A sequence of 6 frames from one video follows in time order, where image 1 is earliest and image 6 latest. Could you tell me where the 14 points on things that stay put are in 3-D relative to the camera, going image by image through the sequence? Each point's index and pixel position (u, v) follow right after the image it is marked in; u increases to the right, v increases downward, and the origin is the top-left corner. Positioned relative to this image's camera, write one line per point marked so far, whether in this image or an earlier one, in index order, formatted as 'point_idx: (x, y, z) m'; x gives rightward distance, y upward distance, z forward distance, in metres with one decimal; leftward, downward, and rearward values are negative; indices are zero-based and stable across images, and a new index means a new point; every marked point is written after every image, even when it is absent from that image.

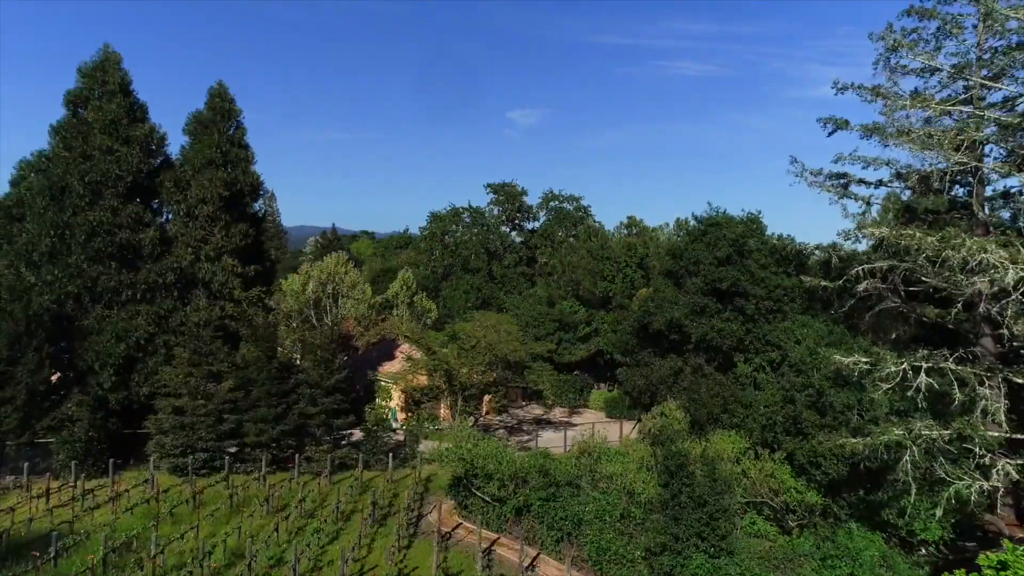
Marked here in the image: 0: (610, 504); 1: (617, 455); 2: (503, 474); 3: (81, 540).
0: (+2.6, -5.6, +15.3) m
1: (+3.1, -5.1, +17.9) m
2: (-0.2, -5.3, +17.2) m
3: (-10.2, -5.9, +14.0) m
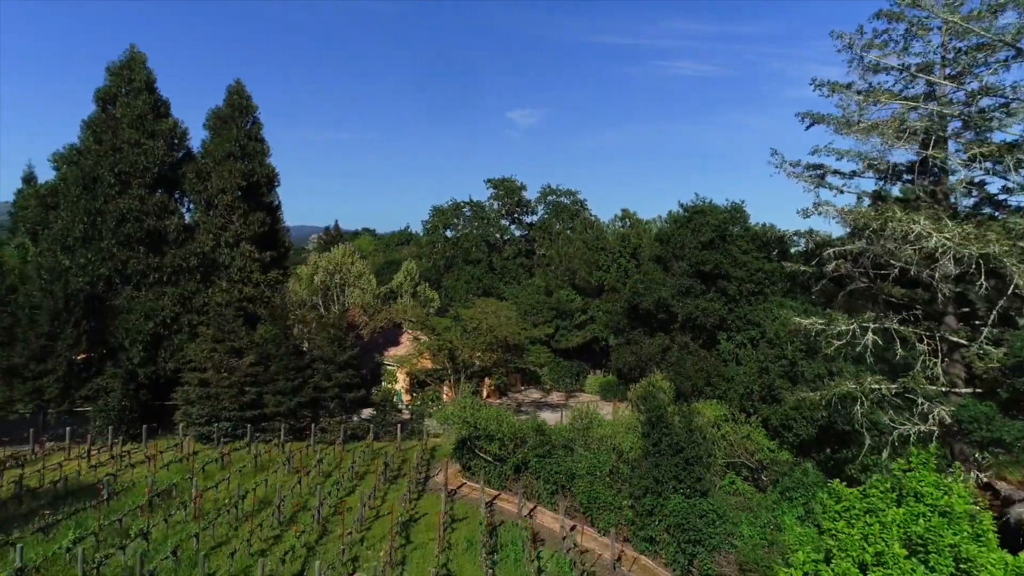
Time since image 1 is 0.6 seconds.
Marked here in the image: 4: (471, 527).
0: (+2.6, -5.0, +17.0) m
1: (+3.1, -4.4, +19.6) m
2: (-0.2, -4.6, +18.9) m
3: (-10.2, -5.3, +15.7) m
4: (-1.1, -6.4, +16.0) m
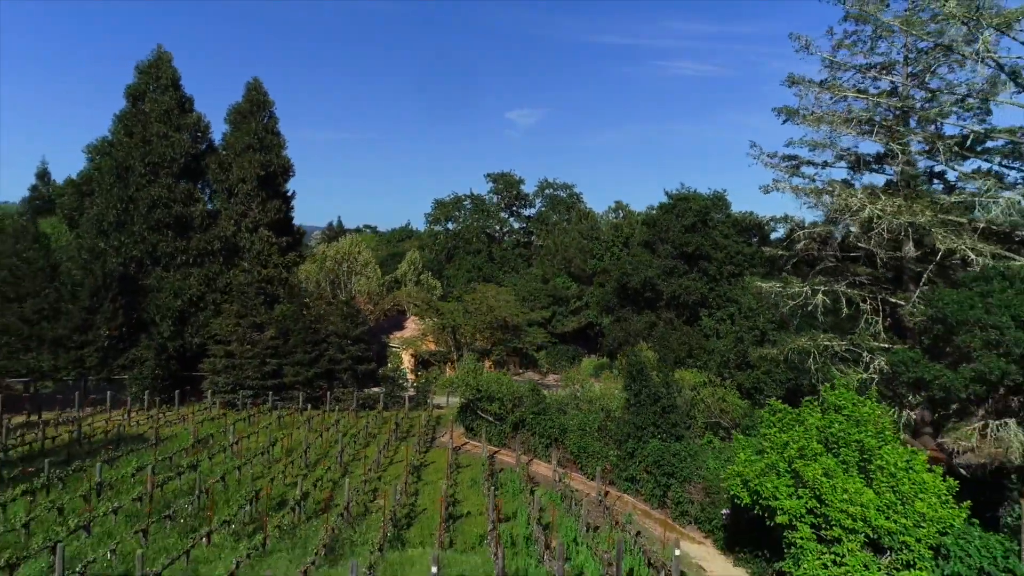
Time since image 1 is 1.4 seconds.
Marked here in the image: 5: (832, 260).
0: (+2.5, -4.1, +19.1) m
1: (+3.1, -3.6, +21.7) m
2: (-0.3, -3.8, +21.0) m
3: (-10.2, -4.5, +17.8) m
4: (-1.2, -5.6, +18.1) m
5: (+9.9, +0.5, +17.8) m
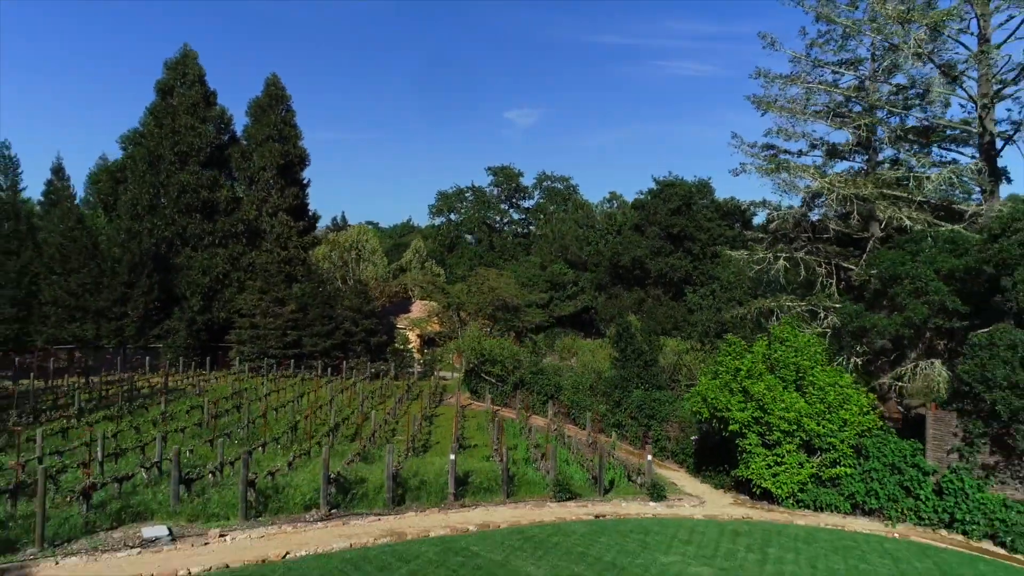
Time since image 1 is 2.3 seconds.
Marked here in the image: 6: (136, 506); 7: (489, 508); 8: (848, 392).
0: (+2.5, -3.1, +21.4) m
1: (+3.1, -2.6, +24.0) m
2: (-0.3, -2.7, +23.3) m
3: (-10.2, -3.5, +20.0) m
4: (-1.1, -4.6, +20.3) m
5: (+9.9, +1.5, +20.1) m
6: (-5.8, -3.3, +9.2) m
7: (-0.4, -4.0, +10.7) m
8: (+6.9, -2.1, +12.2) m
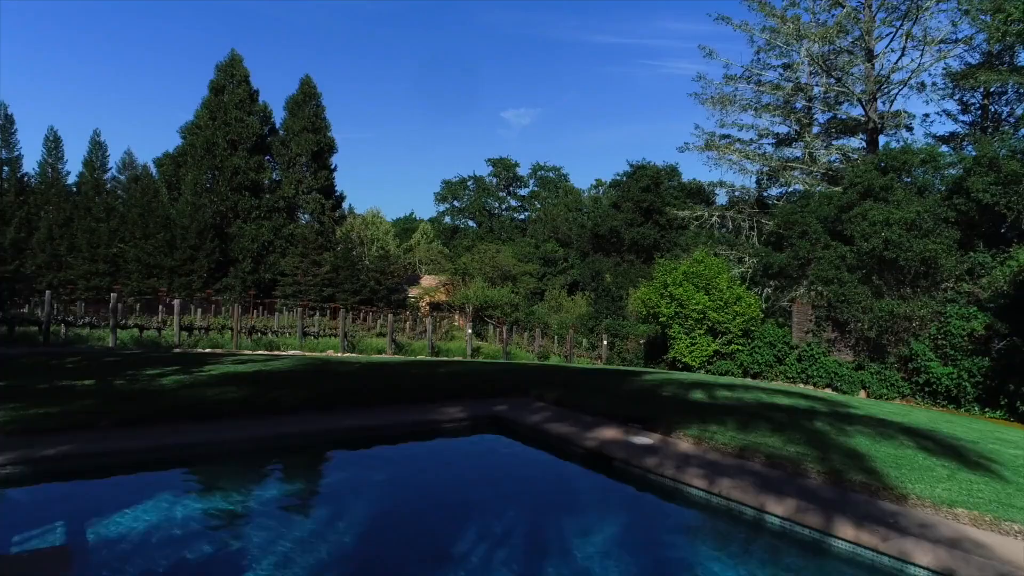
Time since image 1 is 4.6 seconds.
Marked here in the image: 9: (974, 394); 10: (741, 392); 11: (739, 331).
0: (+2.4, -1.2, +26.9) m
1: (+3.0, -0.6, +29.5) m
2: (-0.4, -0.8, +28.8) m
3: (-10.3, -1.5, +25.5) m
4: (-1.2, -2.6, +25.9) m
5: (+9.8, +3.5, +25.7) m
6: (-5.8, -1.3, +14.7) m
7: (-0.5, -2.0, +16.3) m
8: (+6.8, -0.1, +17.8) m
9: (+10.9, -2.5, +14.0) m
10: (+3.0, -1.4, +7.9) m
11: (+6.7, -1.3, +17.7) m
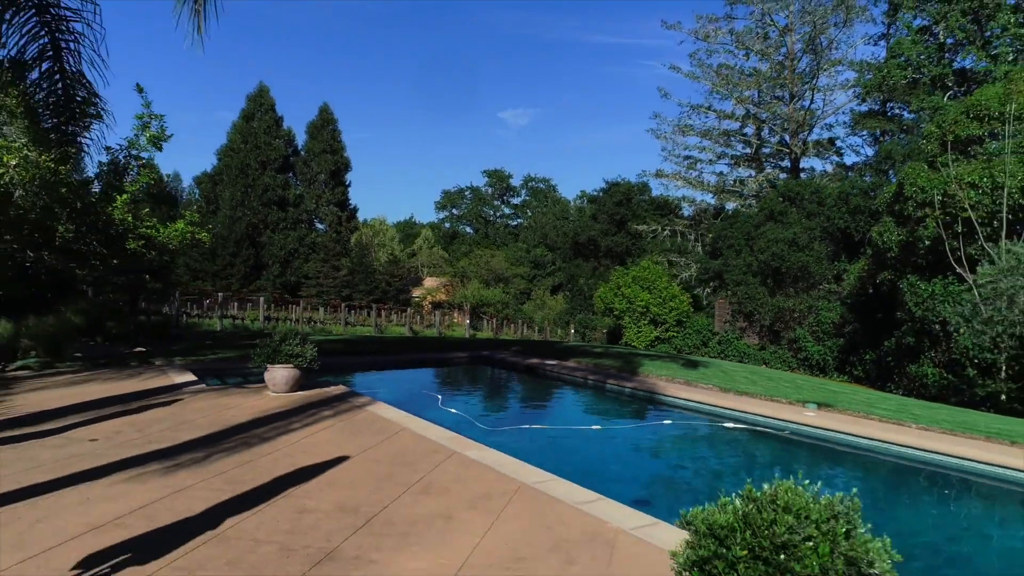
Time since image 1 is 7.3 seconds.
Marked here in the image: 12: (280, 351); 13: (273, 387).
0: (+1.9, -1.2, +32.3) m
1: (+2.5, -0.7, +34.9) m
2: (-0.9, -0.8, +34.1) m
3: (-10.8, -1.6, +30.8) m
4: (-1.7, -2.7, +31.2) m
5: (+9.3, +3.4, +31.0) m
6: (-6.3, -1.4, +20.0) m
7: (-0.9, -2.1, +21.6) m
8: (+6.3, -0.2, +23.1) m
9: (+10.5, -2.5, +19.4) m
10: (+2.6, -1.4, +13.2) m
11: (+6.3, -1.3, +23.0) m
12: (-2.8, -0.8, +7.2) m
13: (-2.9, -1.2, +7.3) m
